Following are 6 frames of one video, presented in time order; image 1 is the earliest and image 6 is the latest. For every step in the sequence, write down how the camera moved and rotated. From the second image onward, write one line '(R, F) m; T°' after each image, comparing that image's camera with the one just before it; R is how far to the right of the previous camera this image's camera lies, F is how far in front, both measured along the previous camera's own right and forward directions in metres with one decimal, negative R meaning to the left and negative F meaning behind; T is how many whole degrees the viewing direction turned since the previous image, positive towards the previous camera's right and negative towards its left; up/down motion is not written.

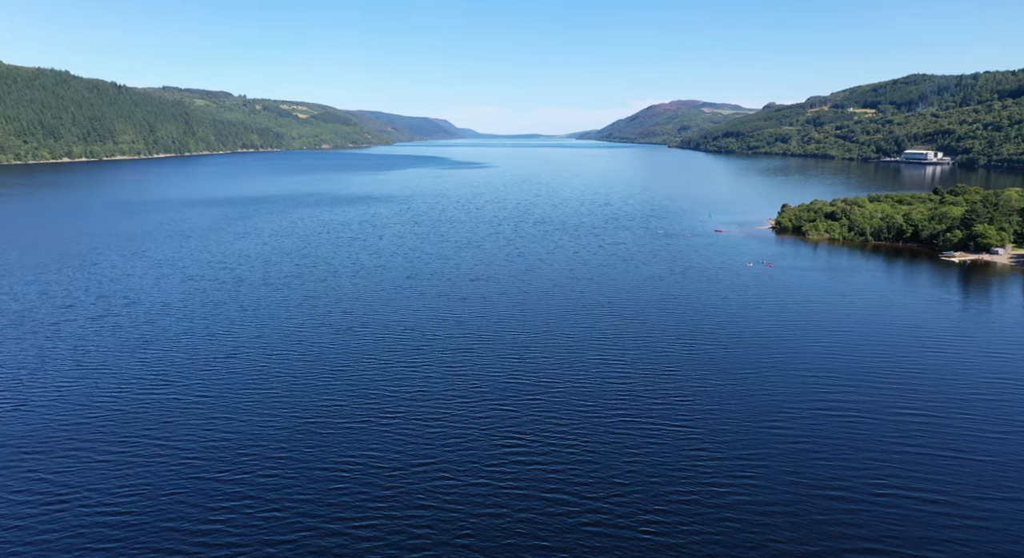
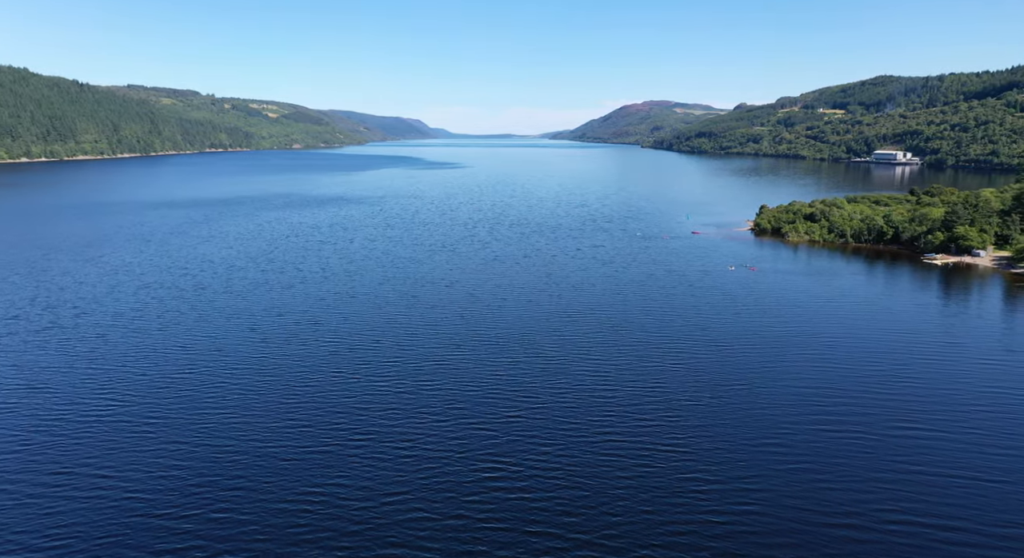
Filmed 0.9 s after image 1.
(-0.1, +1.8) m; +2°
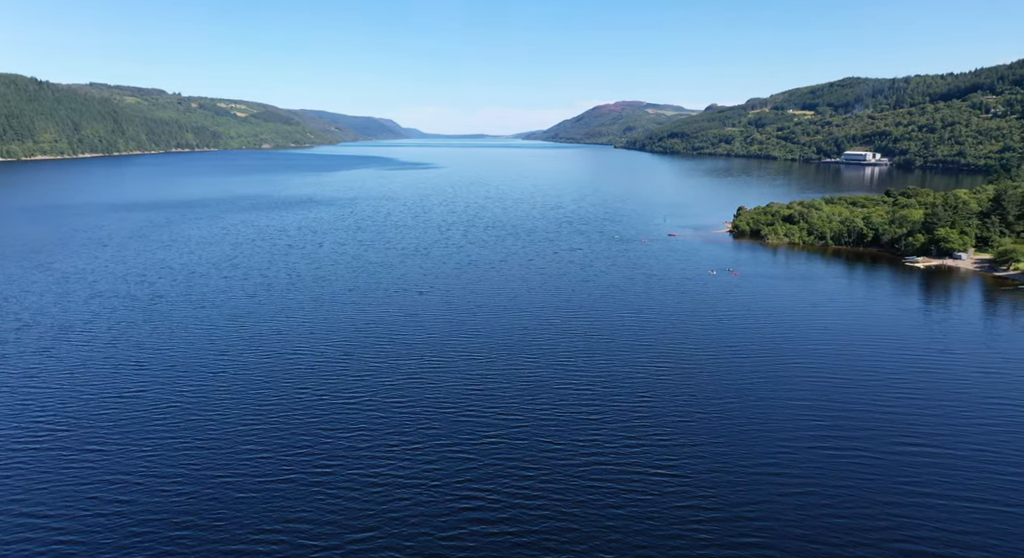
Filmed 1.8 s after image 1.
(-0.2, +1.8) m; +2°
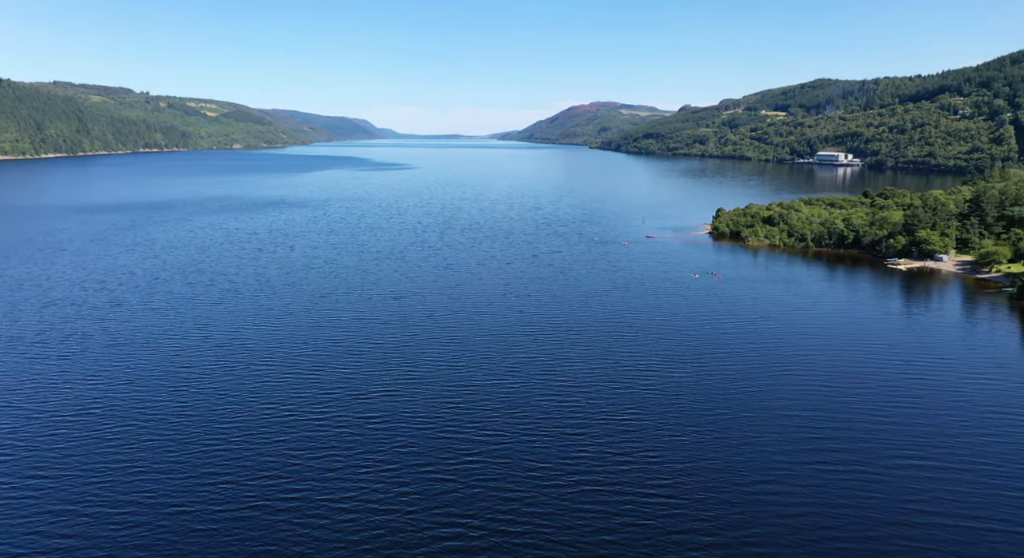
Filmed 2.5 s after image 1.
(-0.2, +1.4) m; +2°
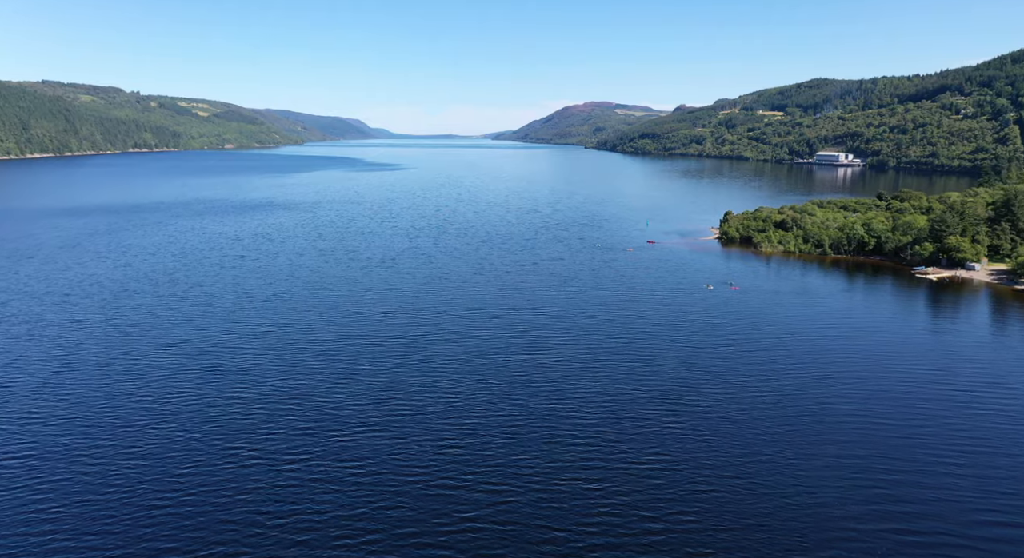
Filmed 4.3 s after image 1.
(-0.3, +3.6) m; 0°
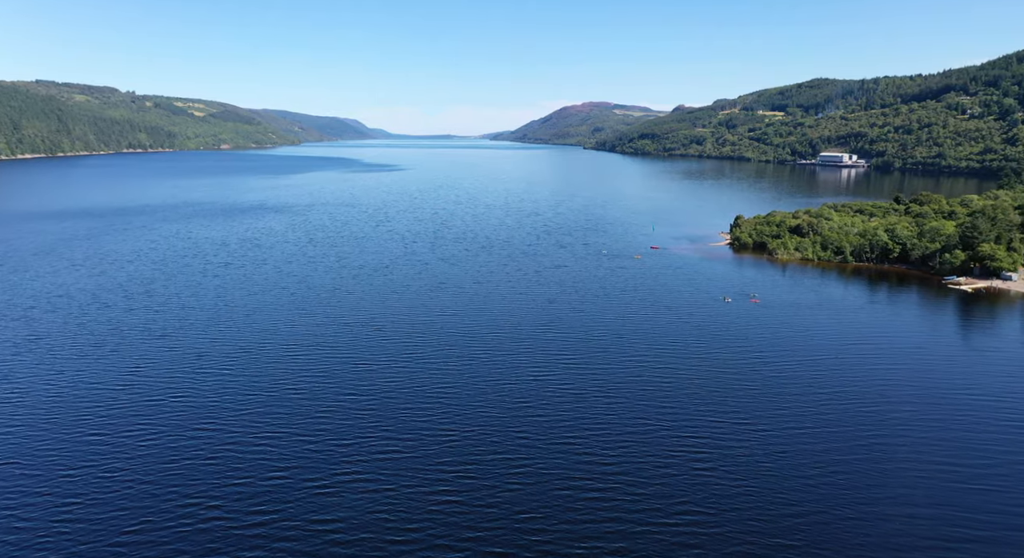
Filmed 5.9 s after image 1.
(-0.2, +3.3) m; 0°
